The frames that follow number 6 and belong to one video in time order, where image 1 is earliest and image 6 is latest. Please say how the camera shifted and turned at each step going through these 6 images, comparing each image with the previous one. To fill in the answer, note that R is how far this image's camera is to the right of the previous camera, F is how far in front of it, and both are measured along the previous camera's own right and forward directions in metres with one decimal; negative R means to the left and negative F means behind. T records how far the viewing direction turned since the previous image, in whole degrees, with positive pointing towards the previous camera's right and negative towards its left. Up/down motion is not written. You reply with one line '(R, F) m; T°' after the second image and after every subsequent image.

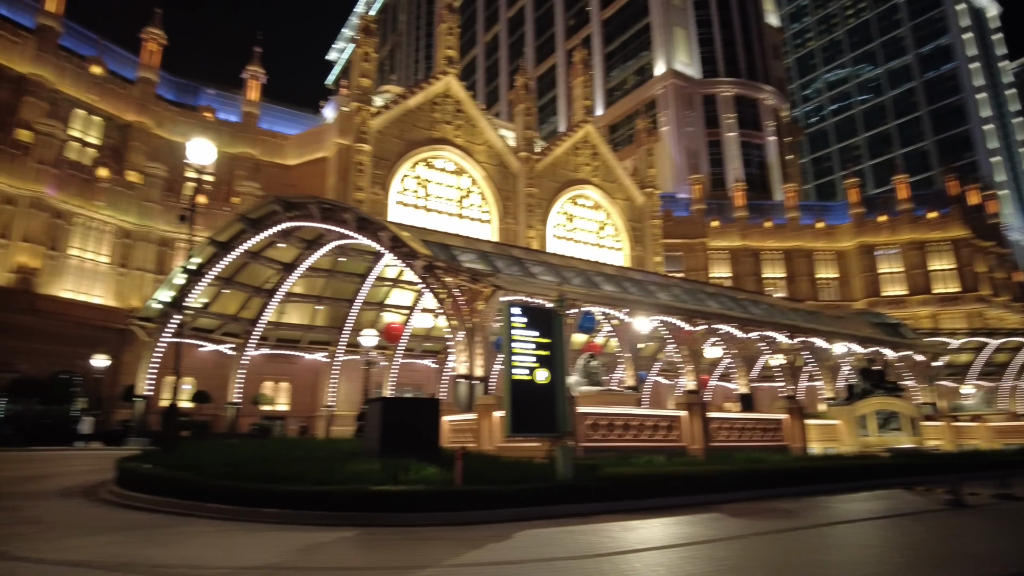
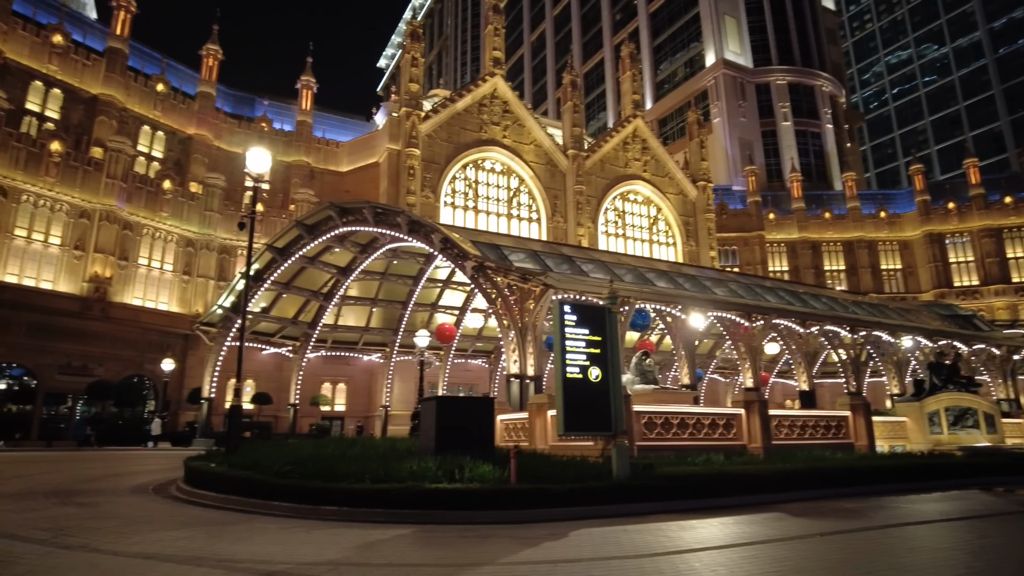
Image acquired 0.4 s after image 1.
(-0.1, -0.1) m; -5°
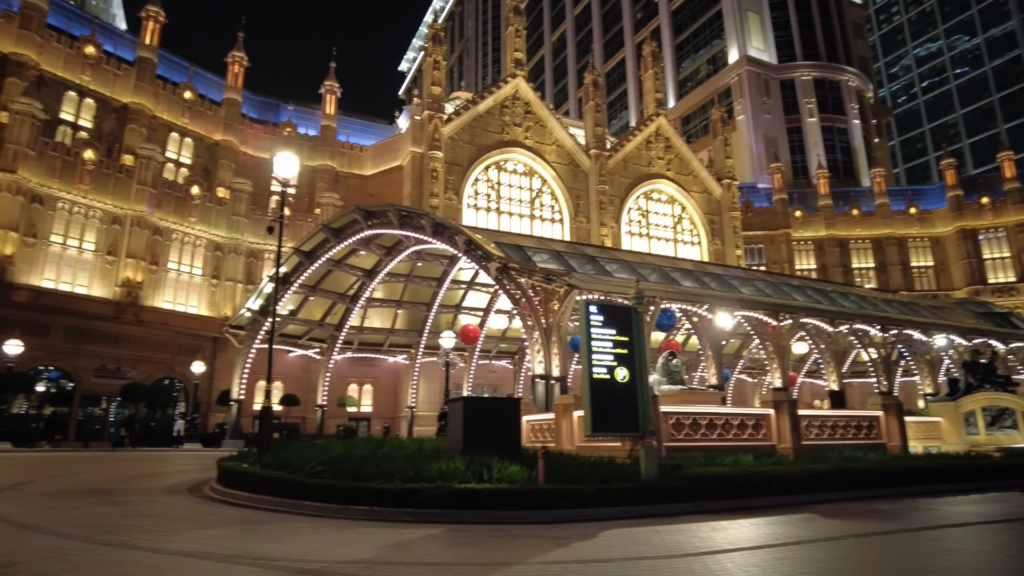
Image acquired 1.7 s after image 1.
(-0.3, -0.1) m; -2°
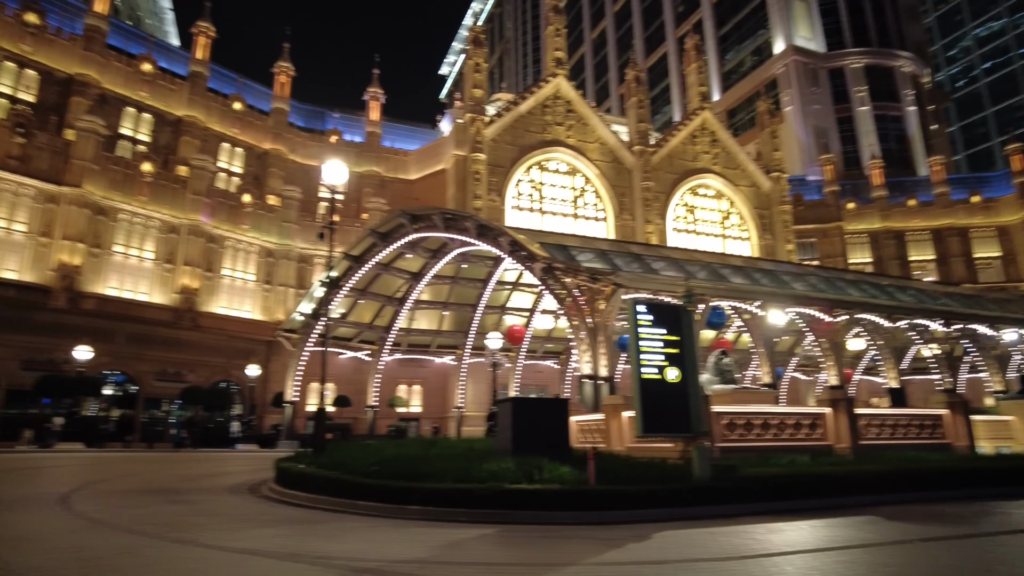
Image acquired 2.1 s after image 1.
(-0.4, 0.0) m; -4°
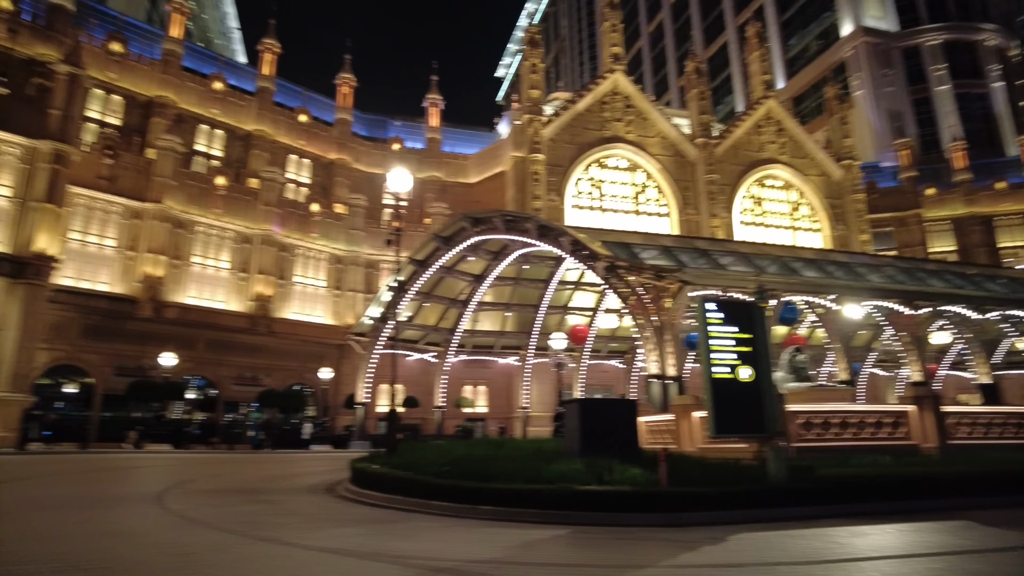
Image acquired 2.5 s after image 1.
(-0.4, -0.1) m; -5°
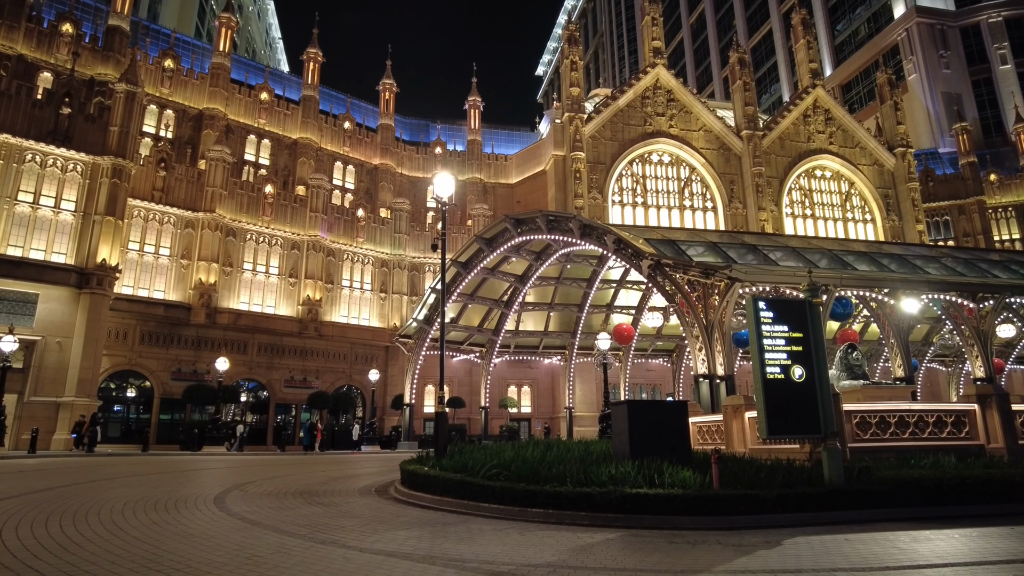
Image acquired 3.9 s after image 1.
(+0.9, +0.2) m; -4°
